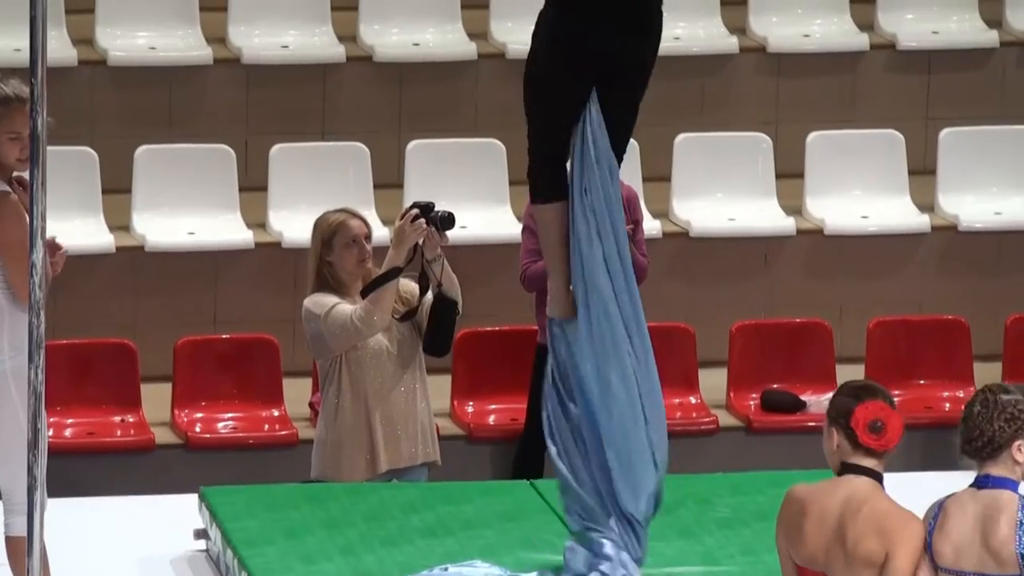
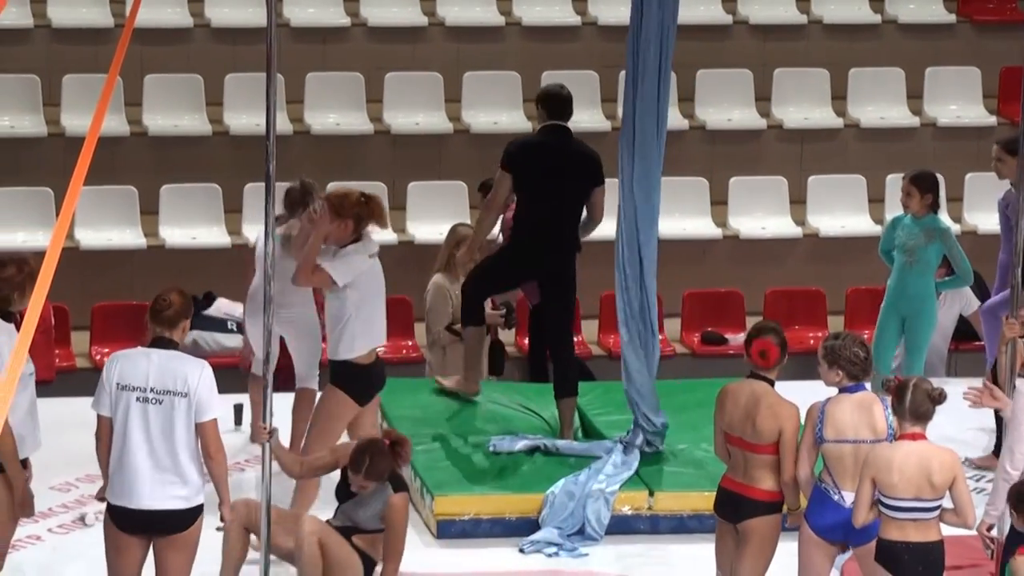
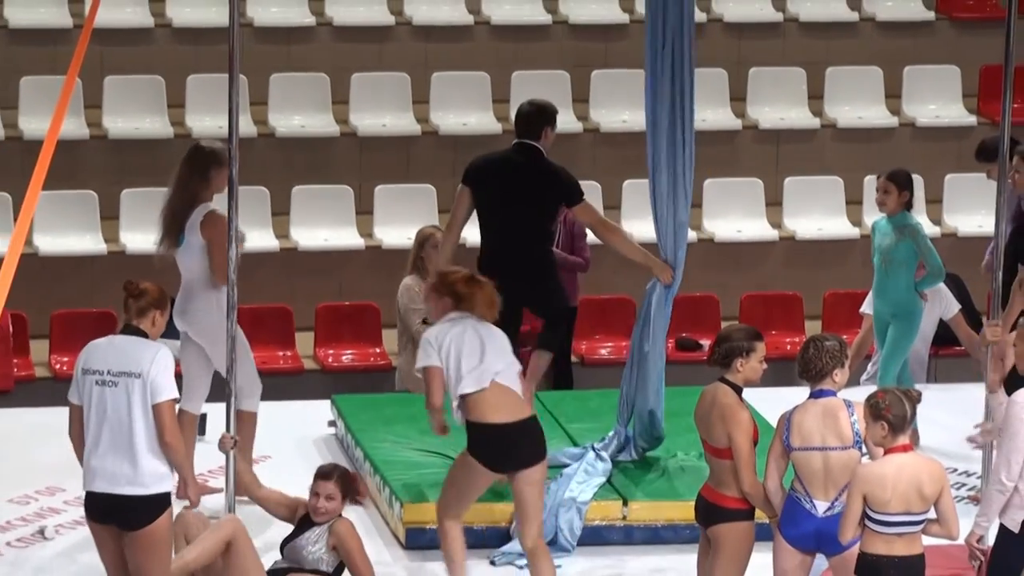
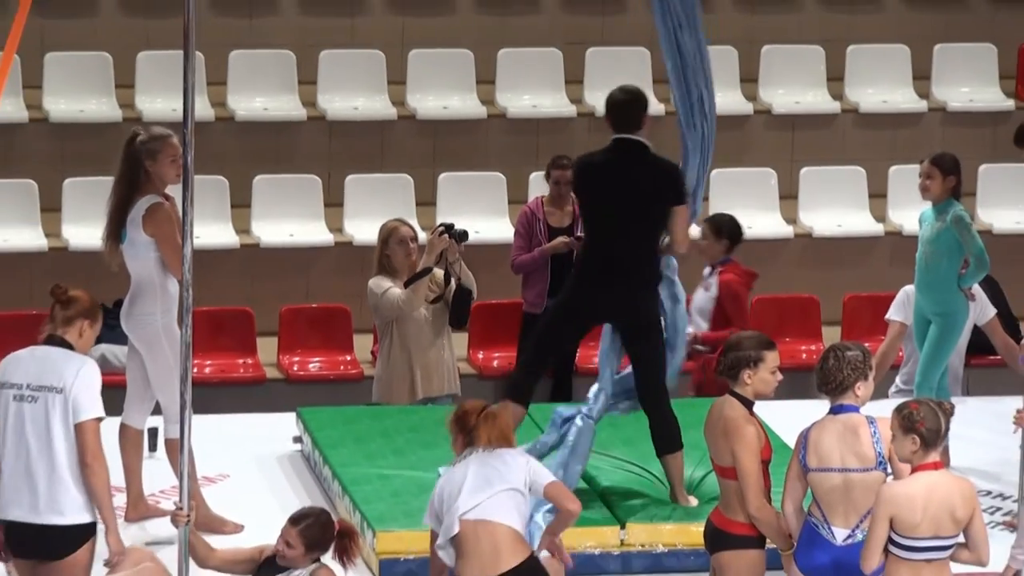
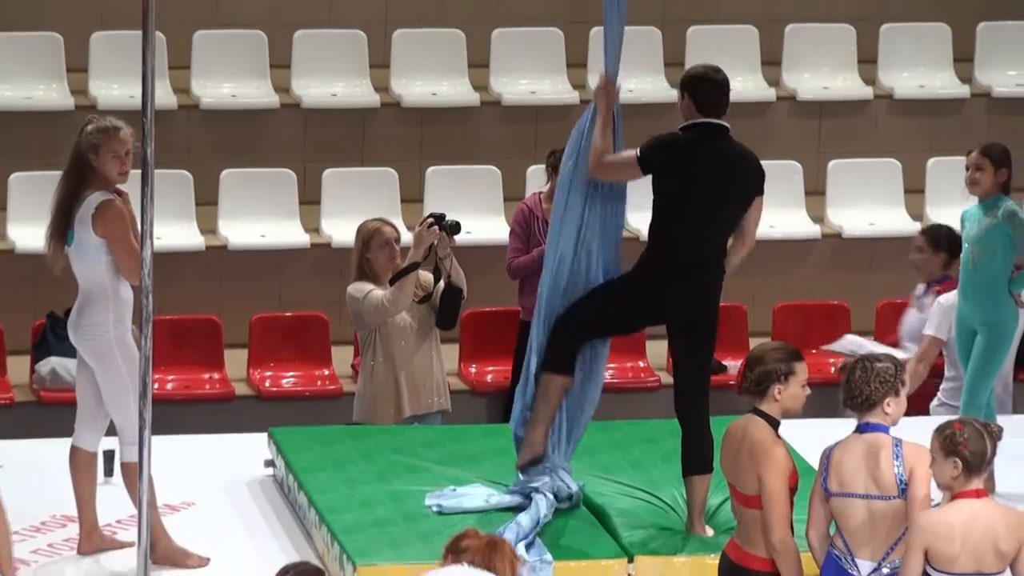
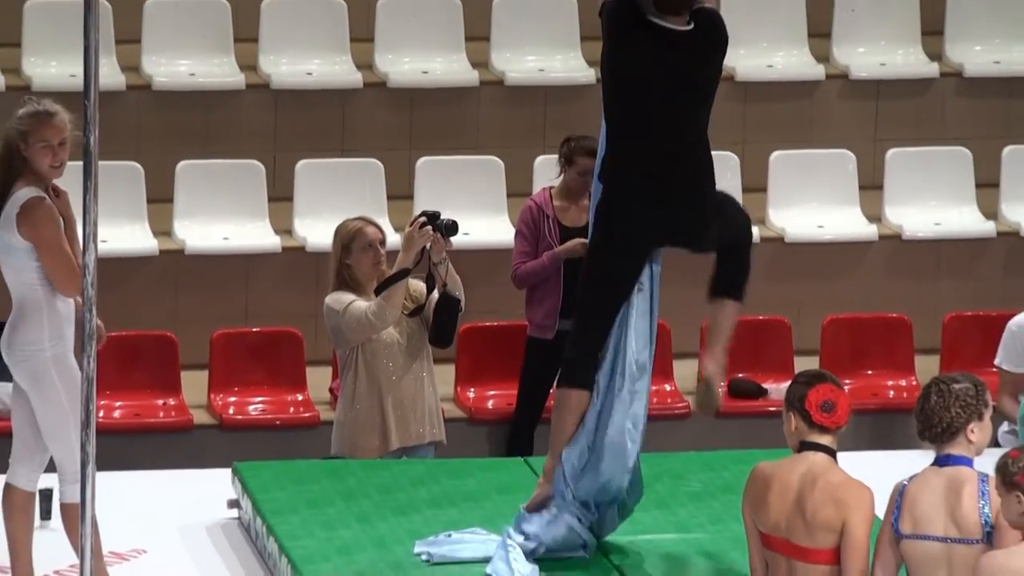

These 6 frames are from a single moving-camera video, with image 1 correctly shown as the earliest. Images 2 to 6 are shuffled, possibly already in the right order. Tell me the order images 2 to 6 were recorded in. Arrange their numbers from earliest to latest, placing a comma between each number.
6, 5, 4, 3, 2
